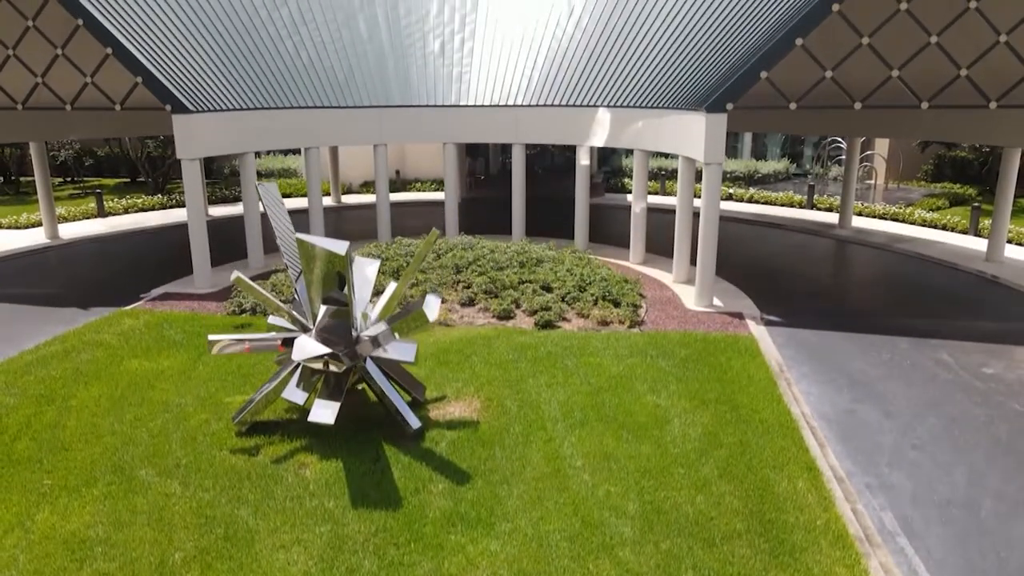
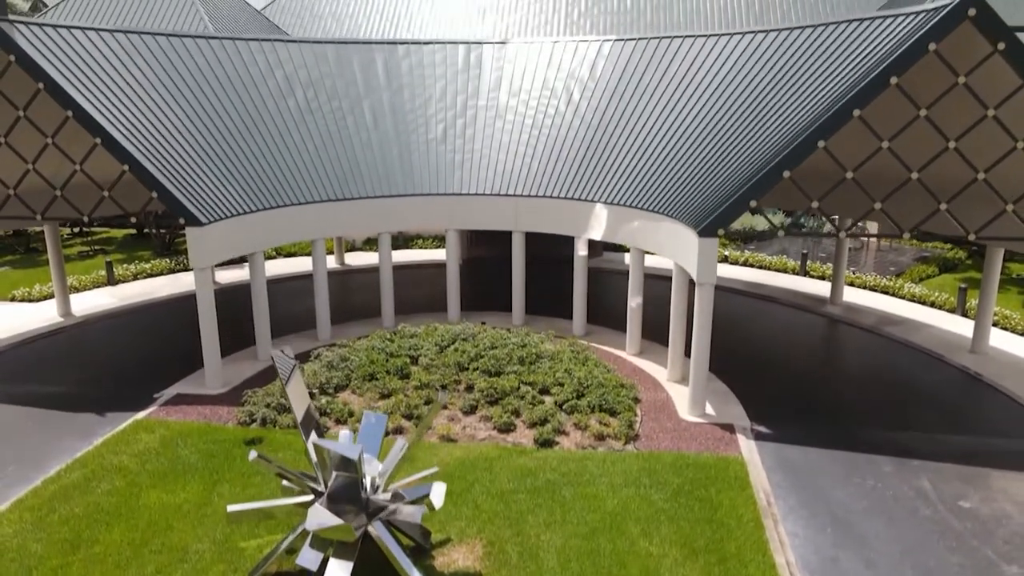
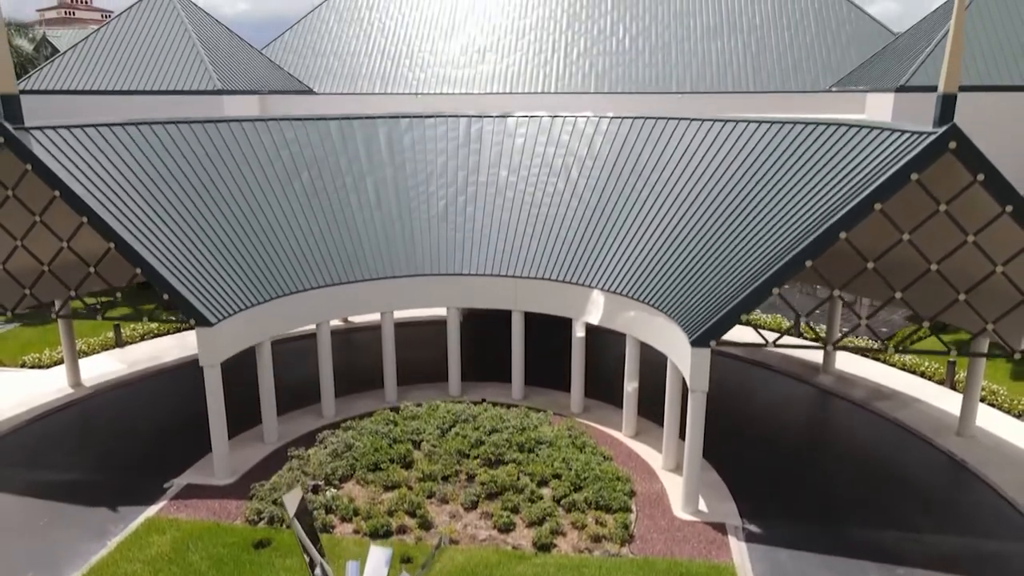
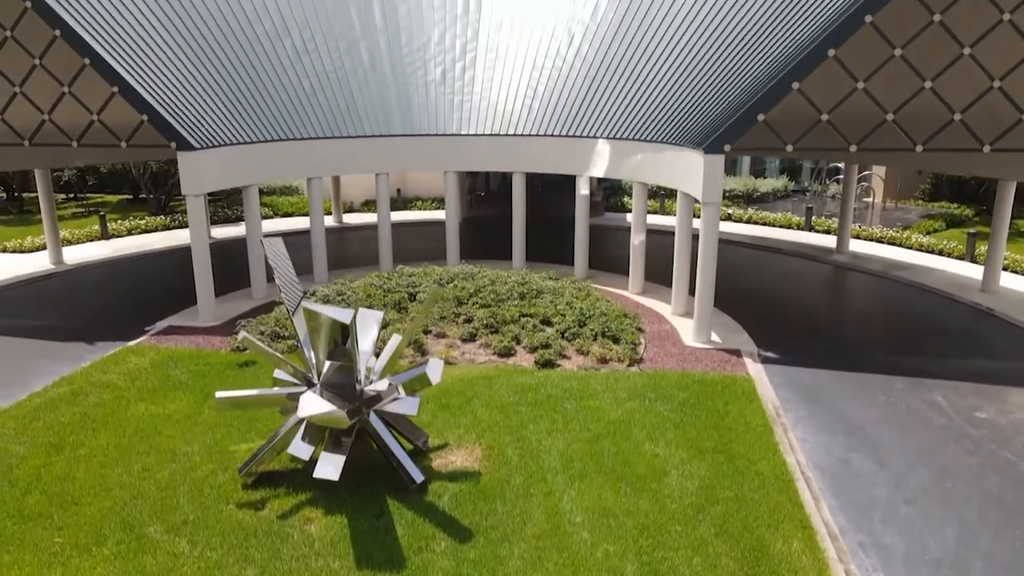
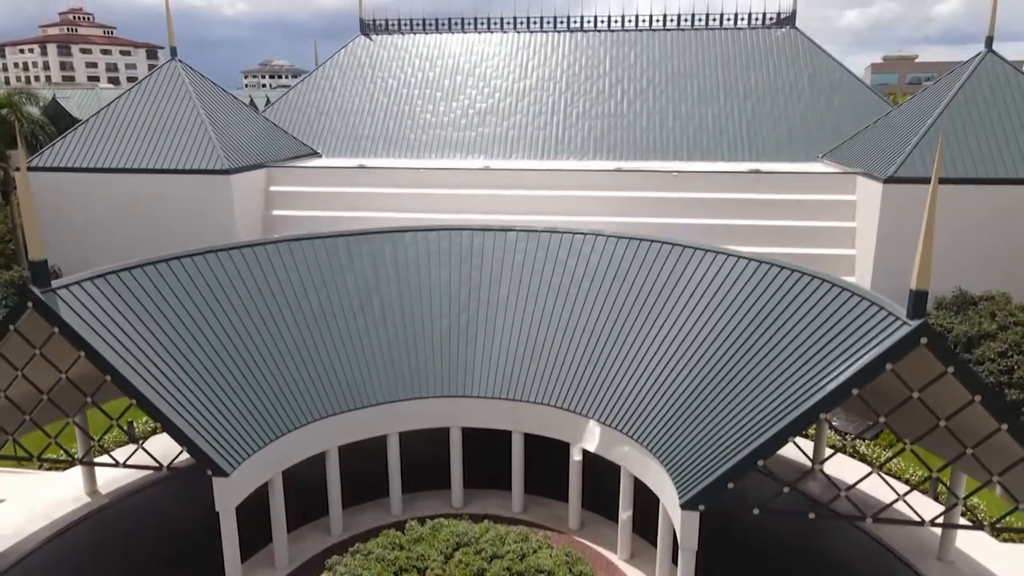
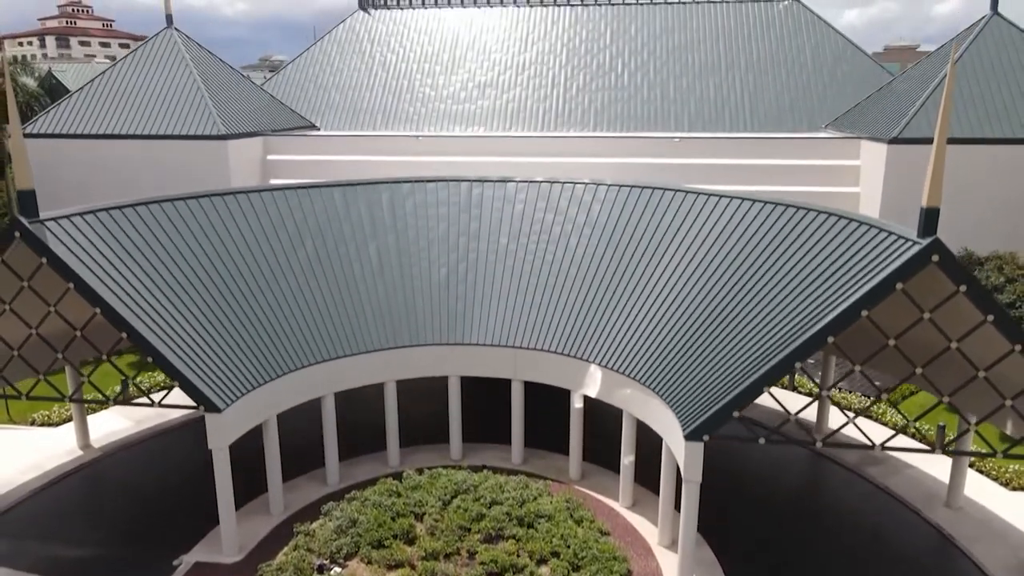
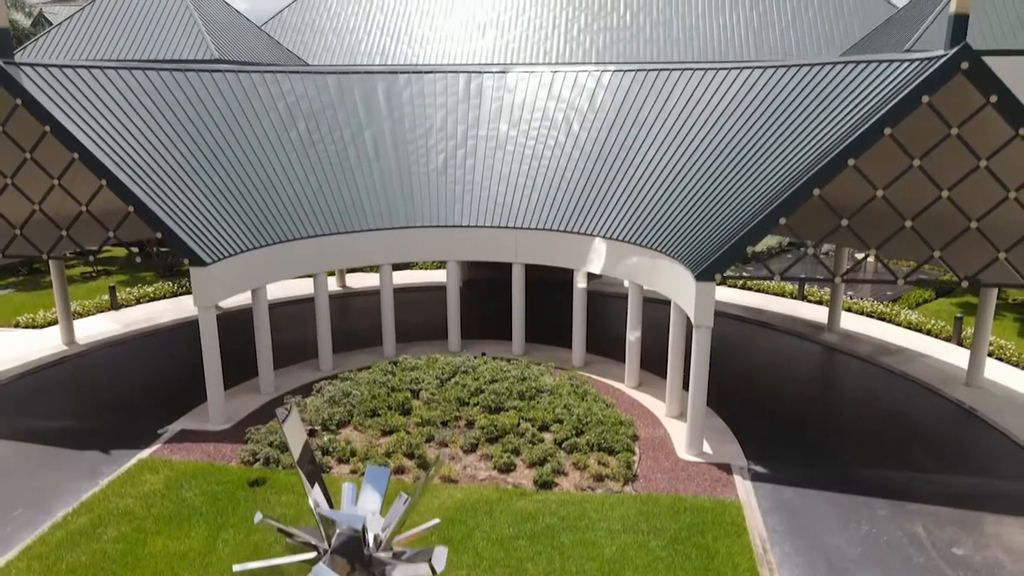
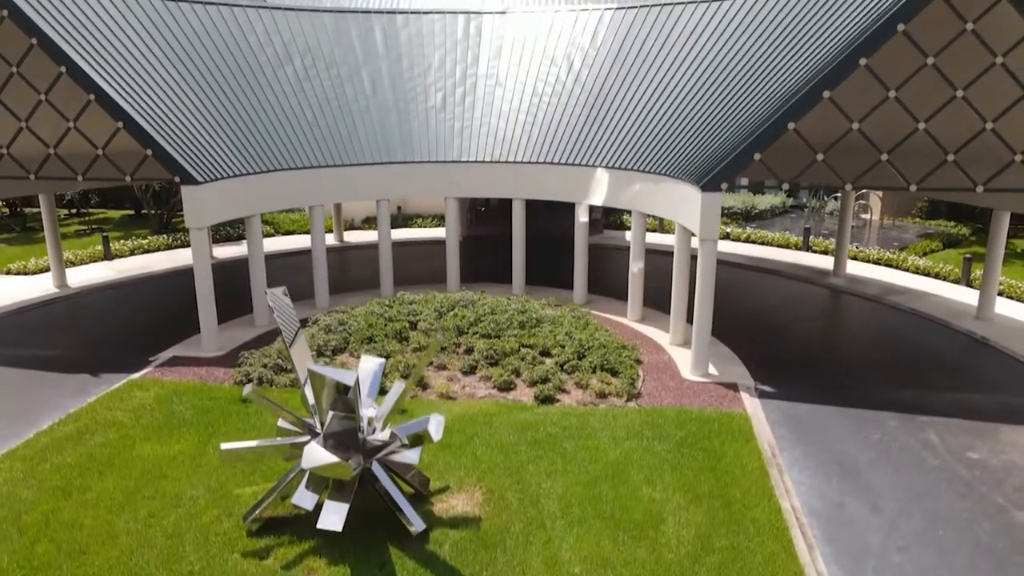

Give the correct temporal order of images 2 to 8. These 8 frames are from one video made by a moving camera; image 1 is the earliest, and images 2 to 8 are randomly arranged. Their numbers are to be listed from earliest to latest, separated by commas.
4, 8, 2, 7, 3, 6, 5
